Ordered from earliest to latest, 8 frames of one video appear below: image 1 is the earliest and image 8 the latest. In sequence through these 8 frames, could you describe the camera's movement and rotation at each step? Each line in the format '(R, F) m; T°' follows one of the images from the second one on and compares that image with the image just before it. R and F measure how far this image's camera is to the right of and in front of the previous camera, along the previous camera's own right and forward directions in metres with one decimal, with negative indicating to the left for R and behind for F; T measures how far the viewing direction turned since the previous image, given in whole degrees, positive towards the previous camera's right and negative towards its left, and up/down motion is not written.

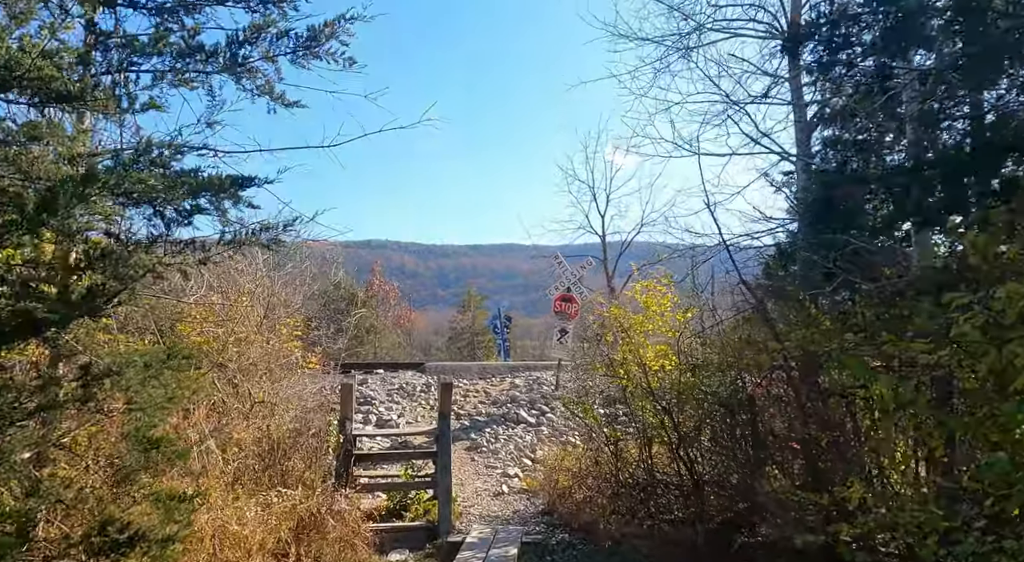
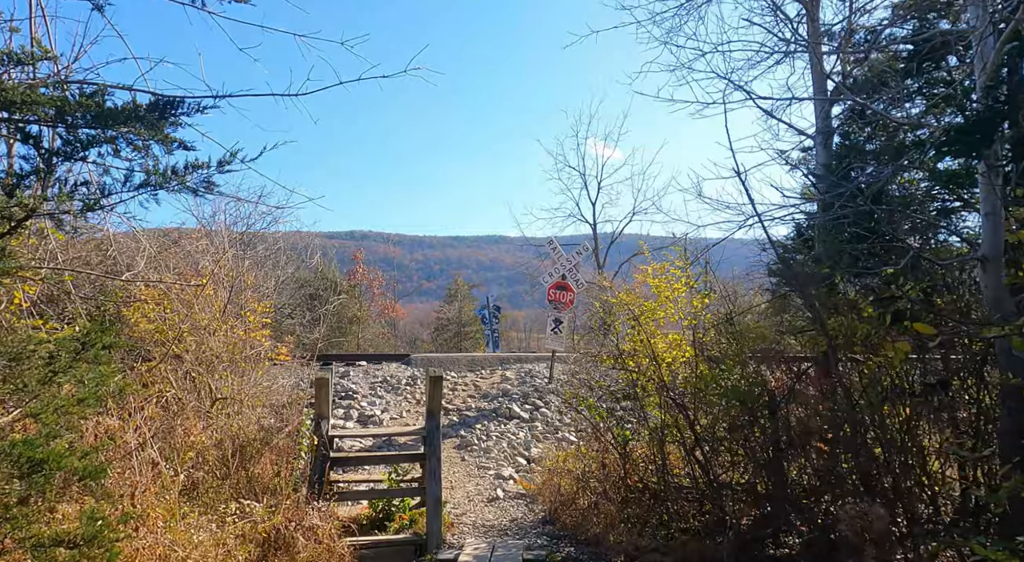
(-0.1, +0.6) m; +1°
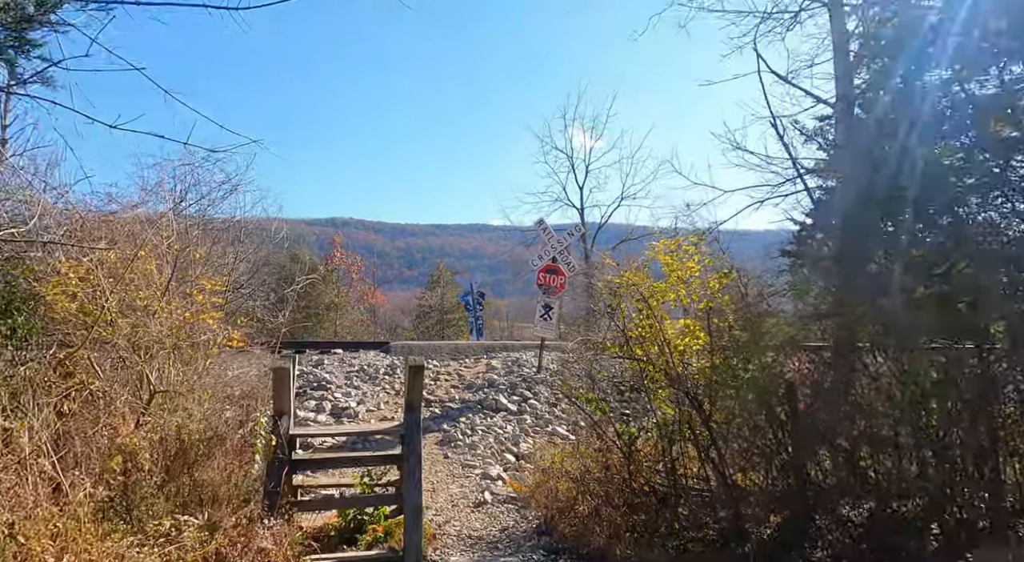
(-0.1, +0.7) m; +2°
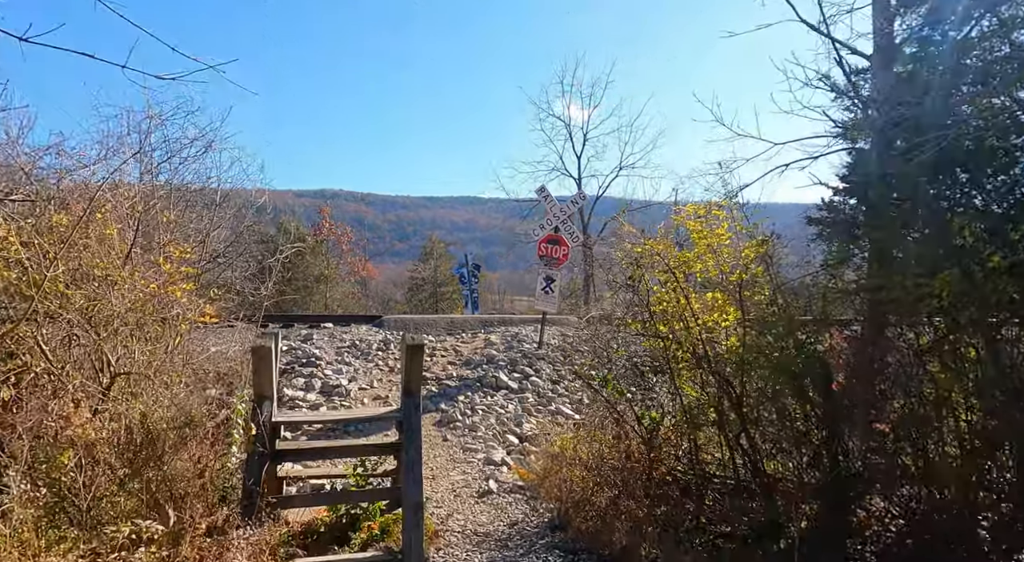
(-0.1, +0.5) m; +1°
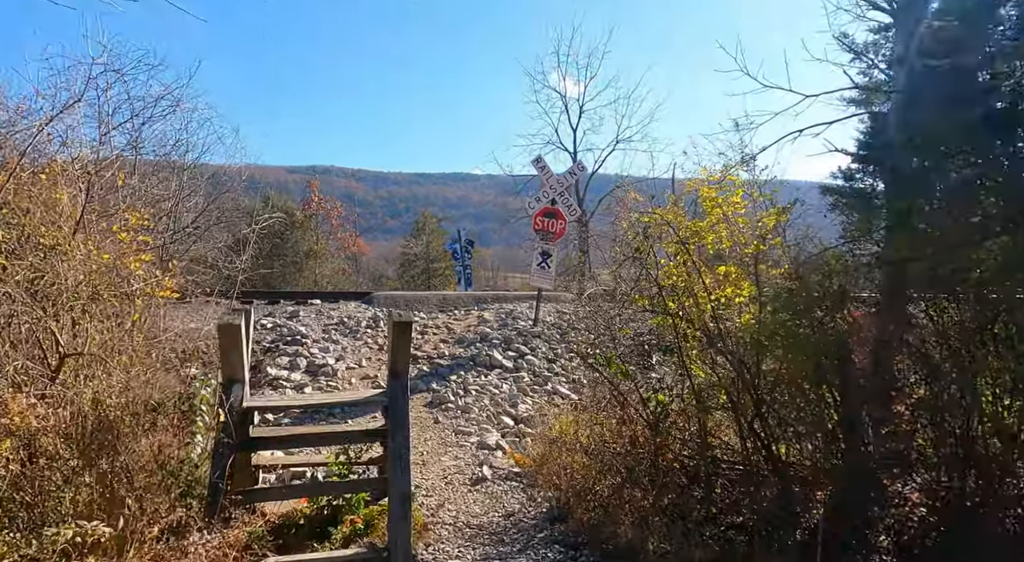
(0.0, +0.4) m; +1°
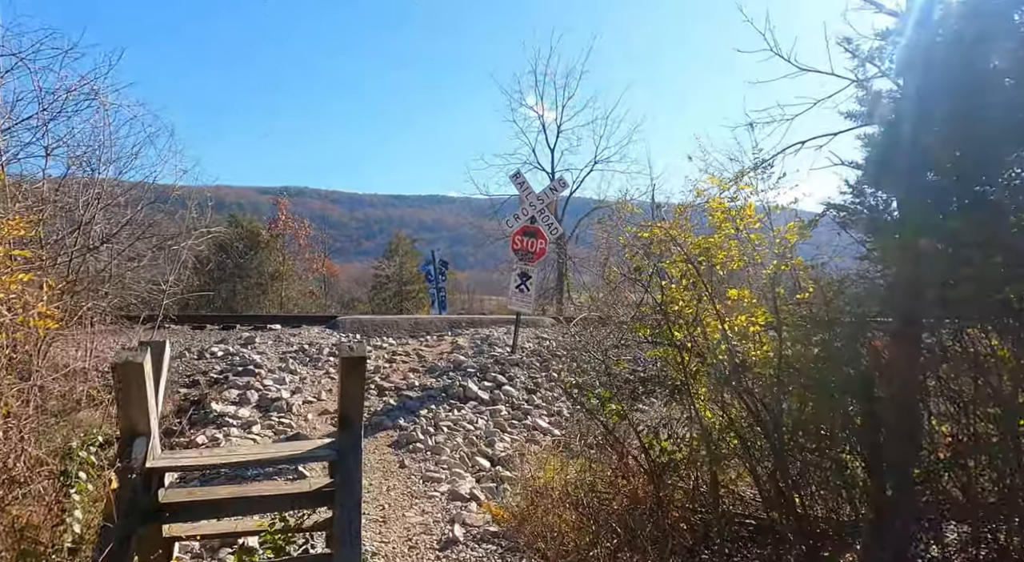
(0.0, +0.6) m; +2°
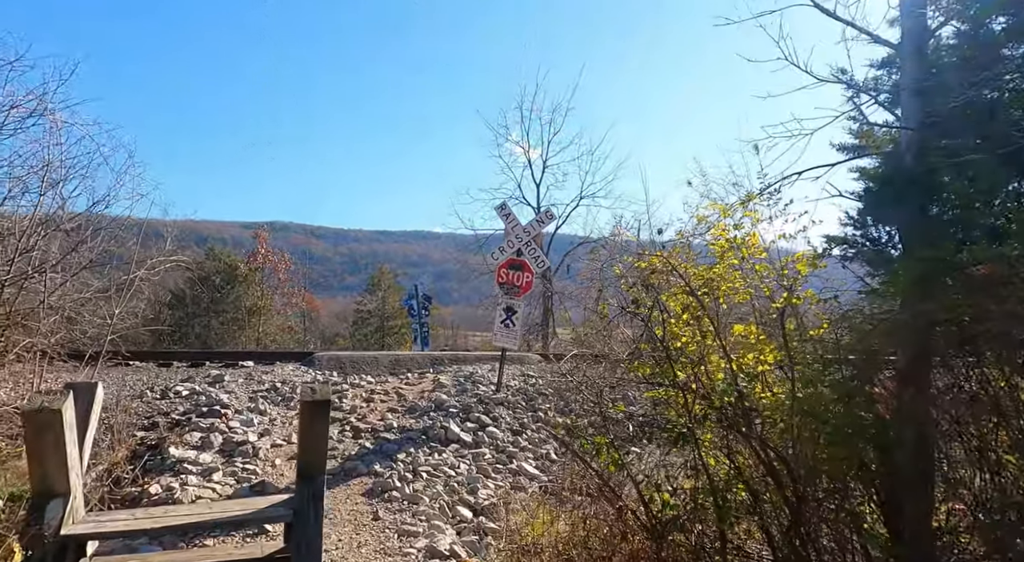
(0.0, +0.3) m; +1°
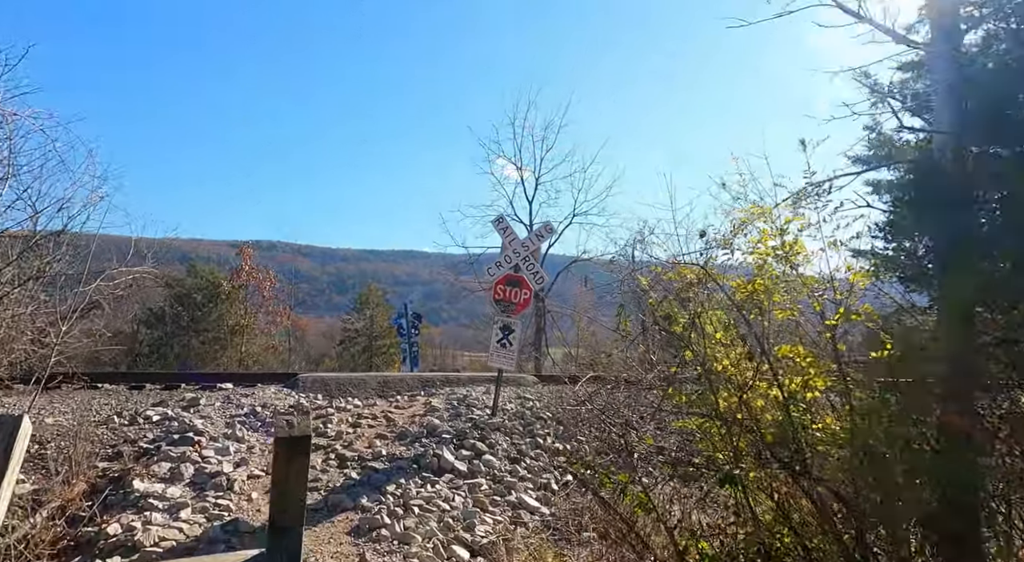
(-0.1, +0.4) m; +1°
